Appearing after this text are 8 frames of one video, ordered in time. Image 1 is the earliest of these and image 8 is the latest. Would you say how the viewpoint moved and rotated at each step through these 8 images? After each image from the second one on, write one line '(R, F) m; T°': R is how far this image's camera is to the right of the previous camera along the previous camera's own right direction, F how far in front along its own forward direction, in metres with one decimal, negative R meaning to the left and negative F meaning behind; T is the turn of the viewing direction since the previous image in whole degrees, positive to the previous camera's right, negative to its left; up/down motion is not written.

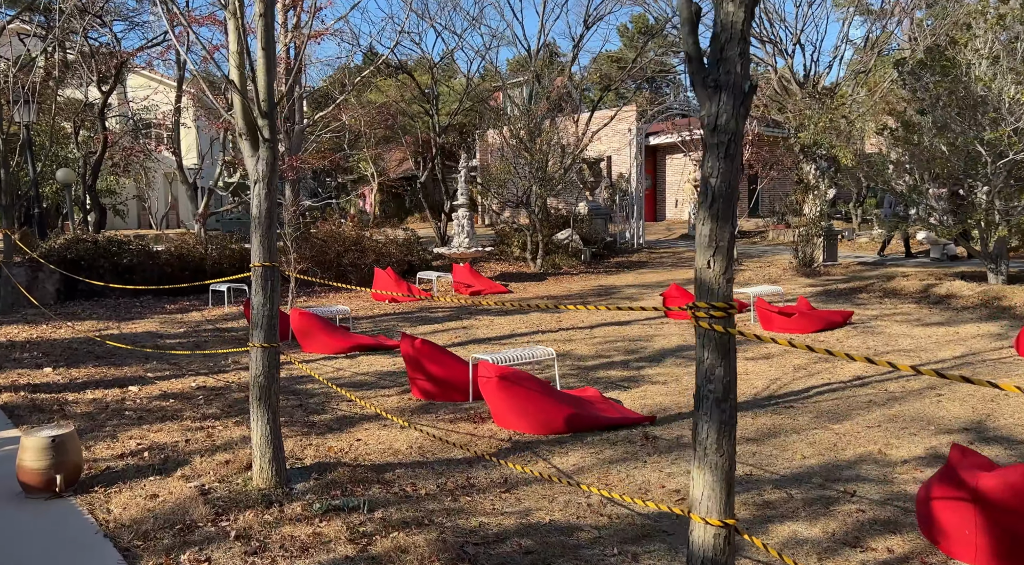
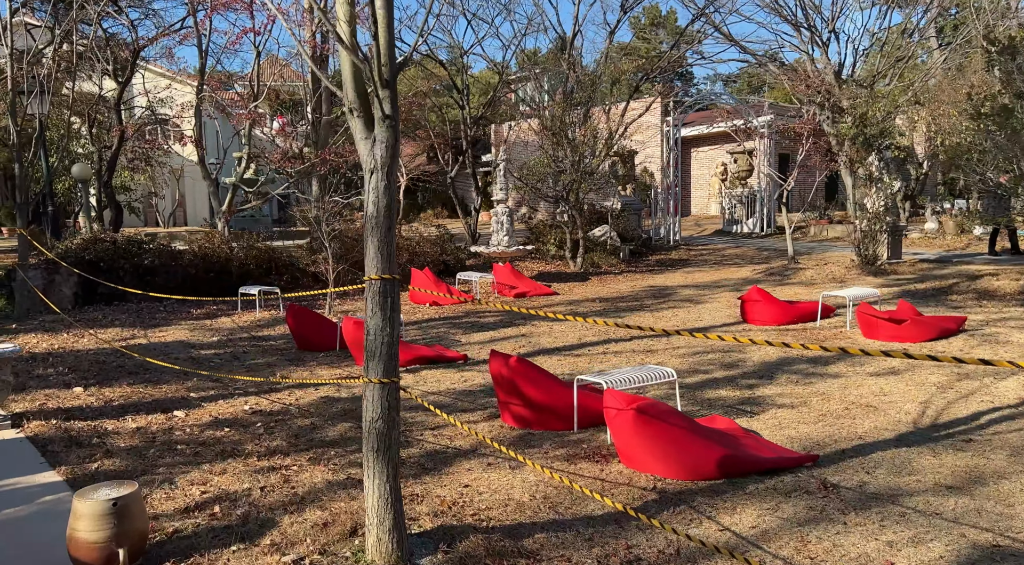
(-0.6, +0.9) m; 0°
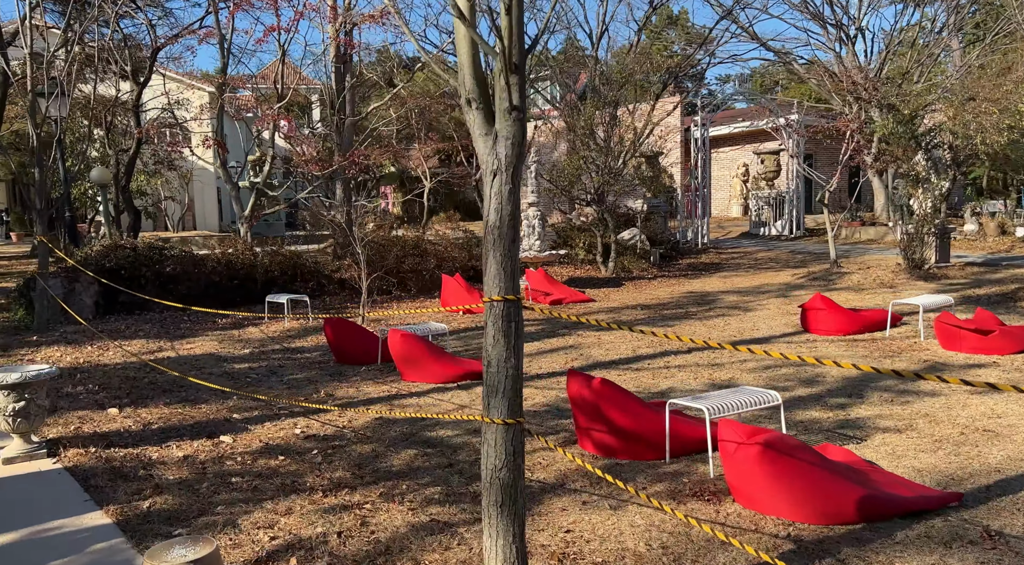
(-0.4, +0.5) m; 0°
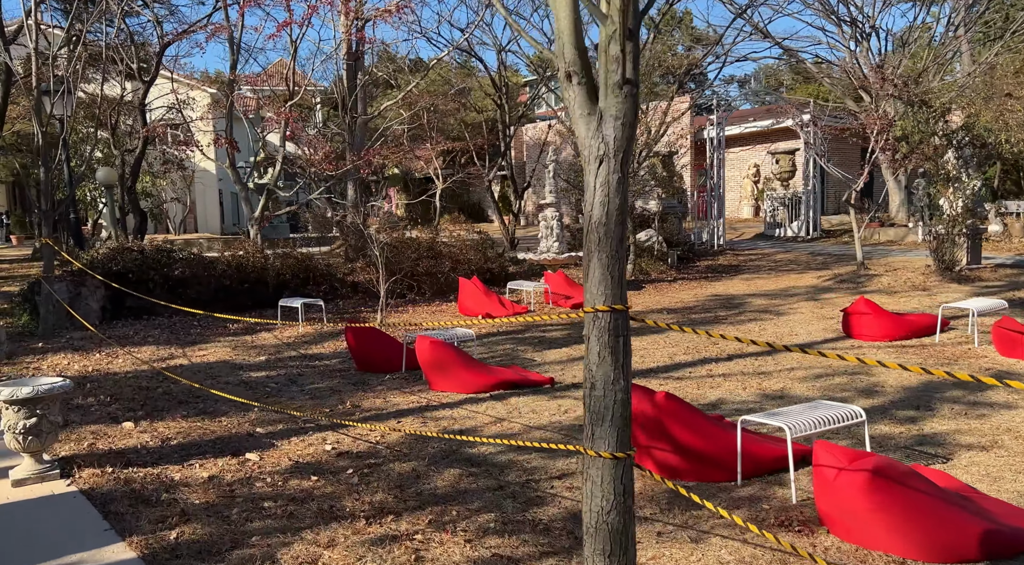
(-0.3, +0.4) m; 0°
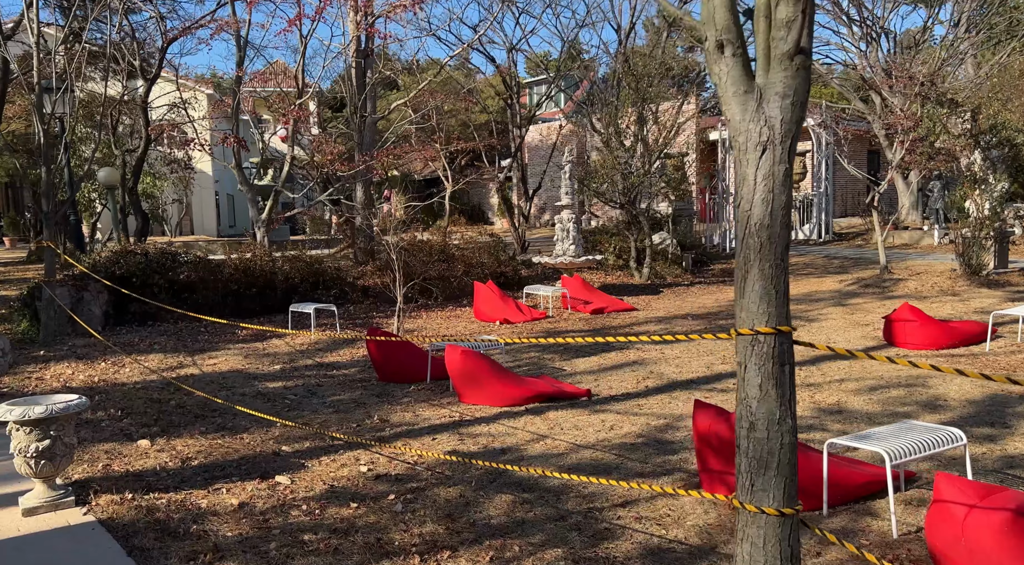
(-0.3, +0.4) m; 0°
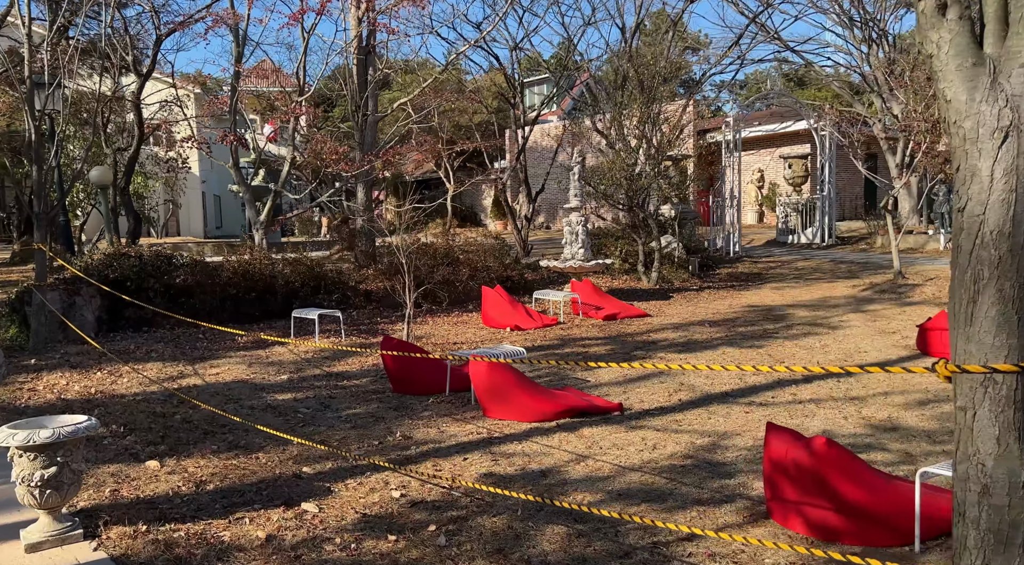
(-0.3, +0.4) m; +1°
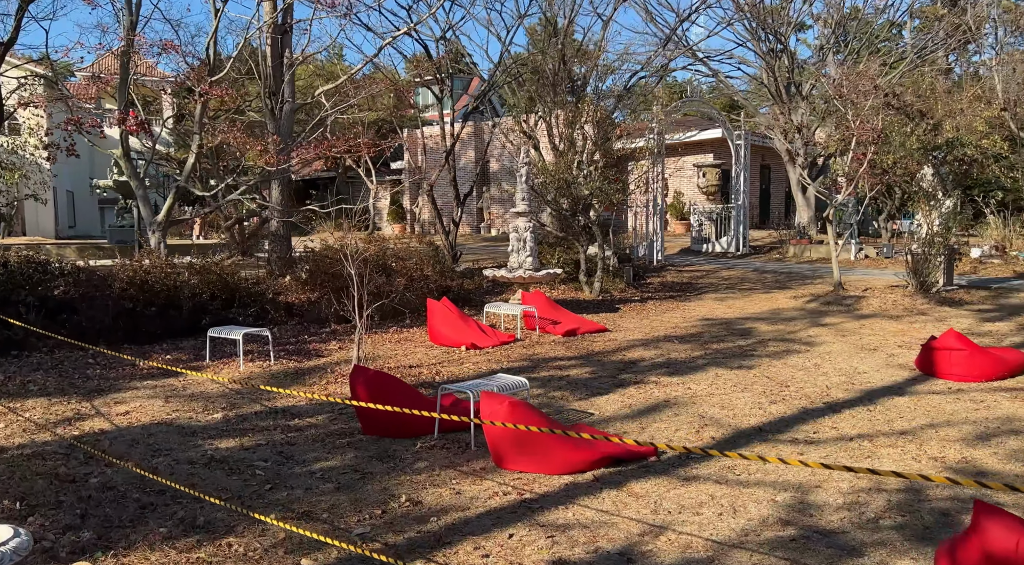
(-0.8, +1.3) m; +8°
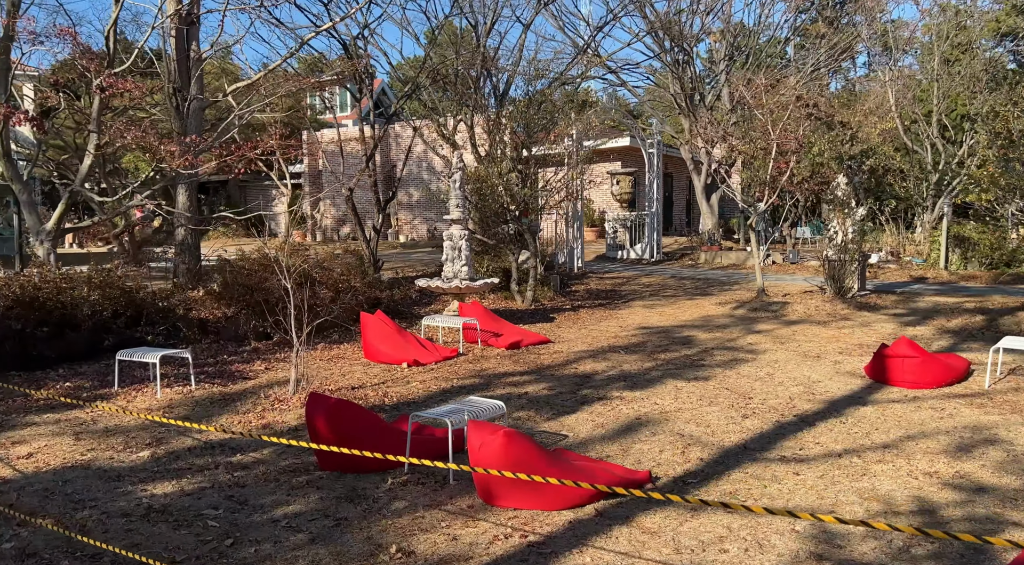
(-0.5, +0.5) m; +6°
